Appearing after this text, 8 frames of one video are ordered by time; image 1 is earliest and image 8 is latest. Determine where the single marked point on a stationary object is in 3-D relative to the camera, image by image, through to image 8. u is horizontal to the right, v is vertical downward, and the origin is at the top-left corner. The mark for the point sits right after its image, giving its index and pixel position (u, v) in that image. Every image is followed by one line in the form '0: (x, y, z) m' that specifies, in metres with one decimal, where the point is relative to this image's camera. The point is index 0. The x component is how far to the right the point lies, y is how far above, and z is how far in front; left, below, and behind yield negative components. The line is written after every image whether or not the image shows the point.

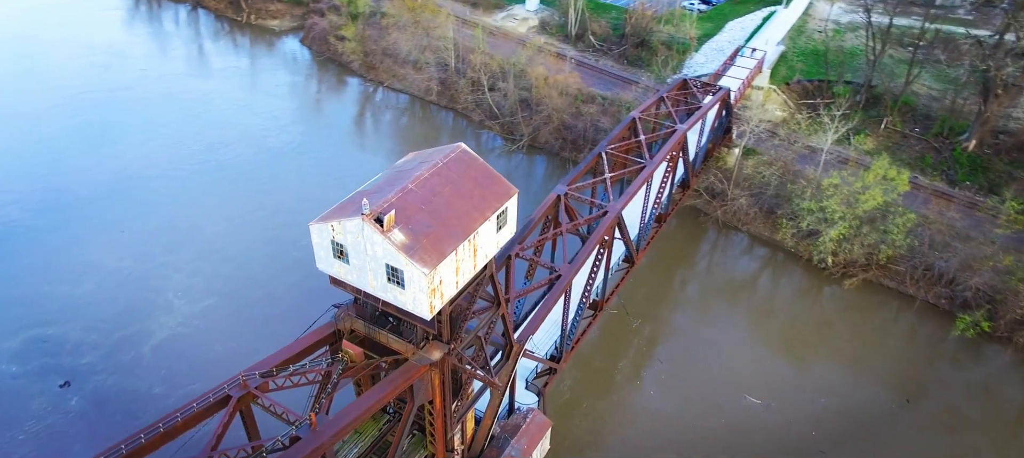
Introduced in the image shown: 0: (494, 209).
0: (-0.6, +0.5, +19.6) m
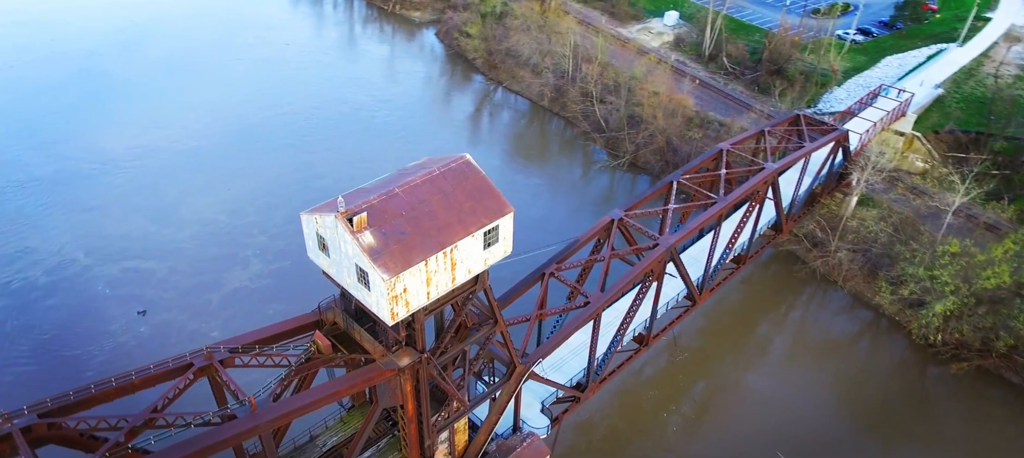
0: (-0.9, +0.1, +19.2) m
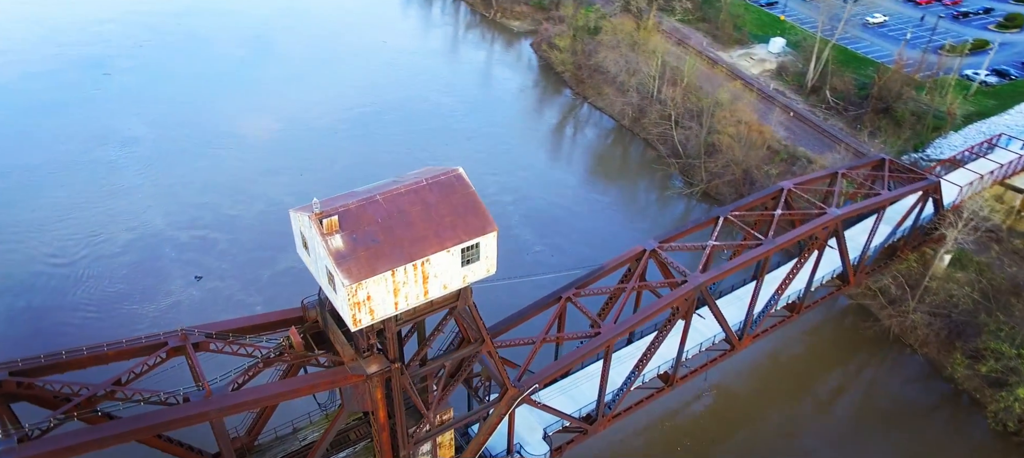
0: (-1.4, -0.3, +18.8) m
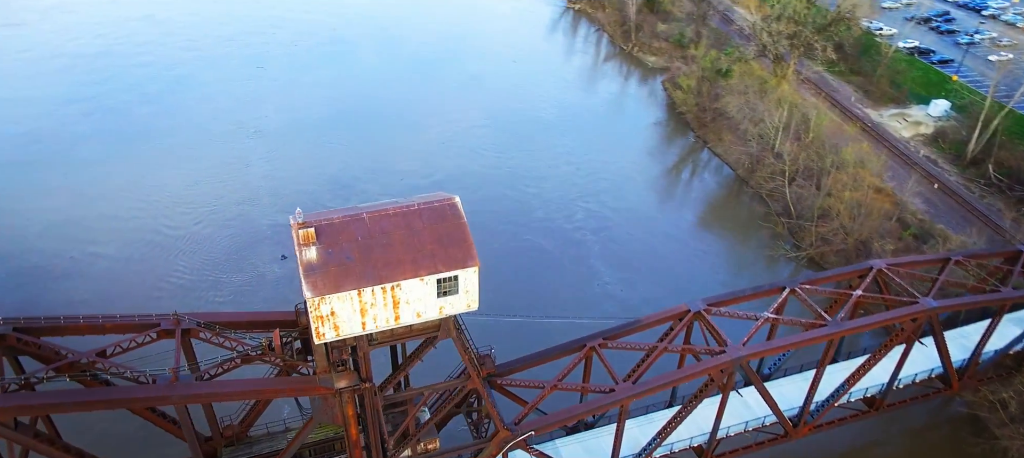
0: (-1.9, -1.0, +18.4) m
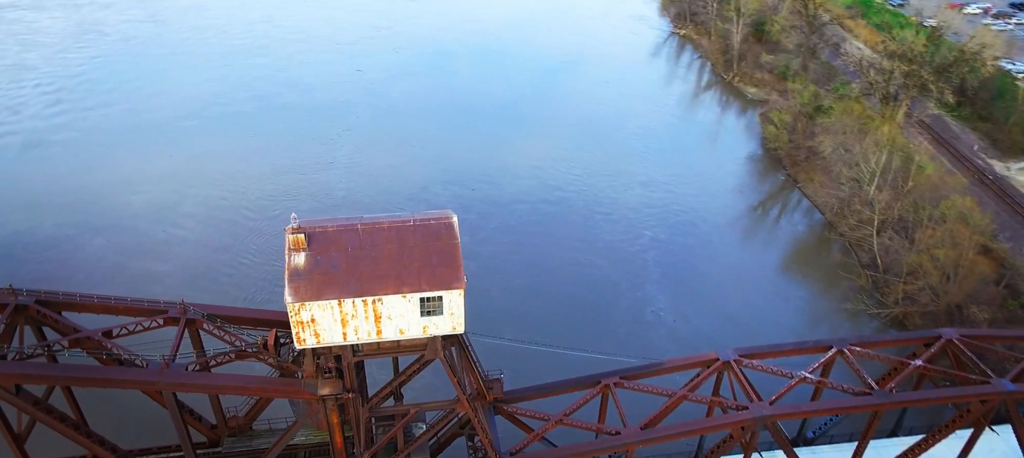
0: (-2.3, -1.4, +18.2) m
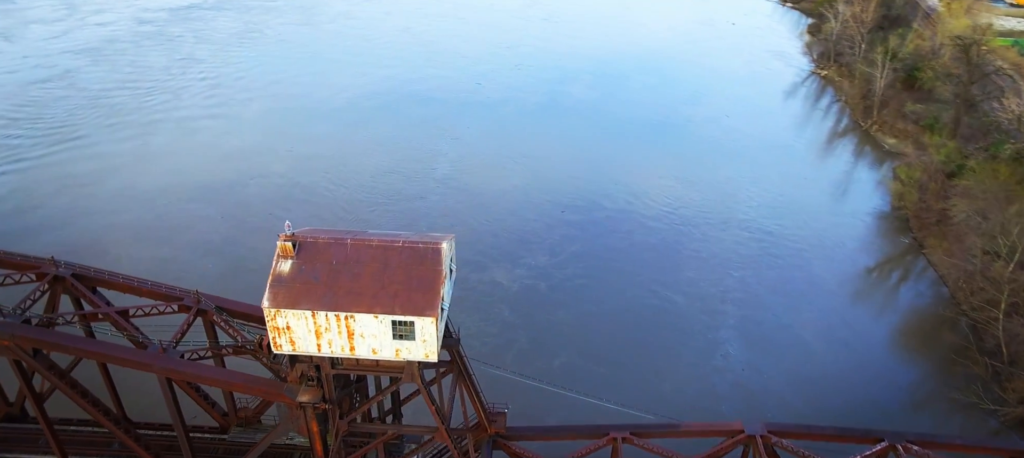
0: (-3.0, -1.9, +17.9) m
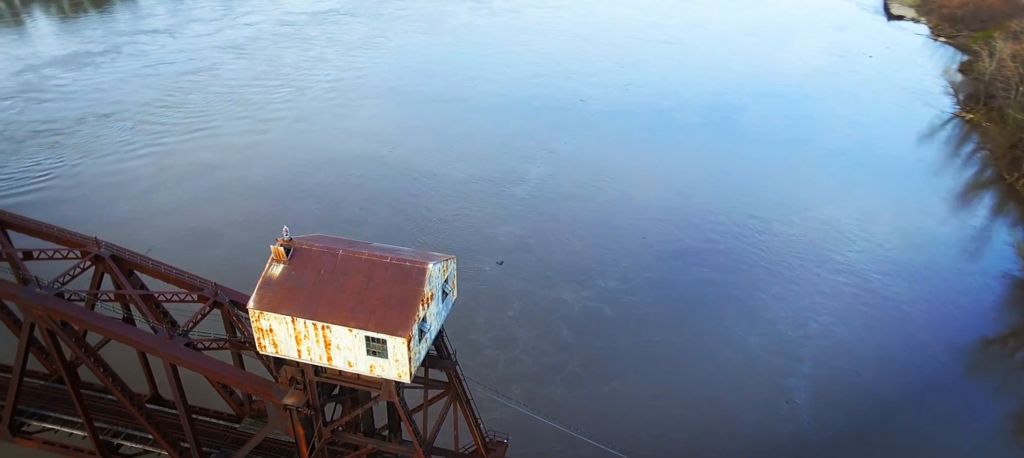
0: (-3.6, -2.3, +17.7) m
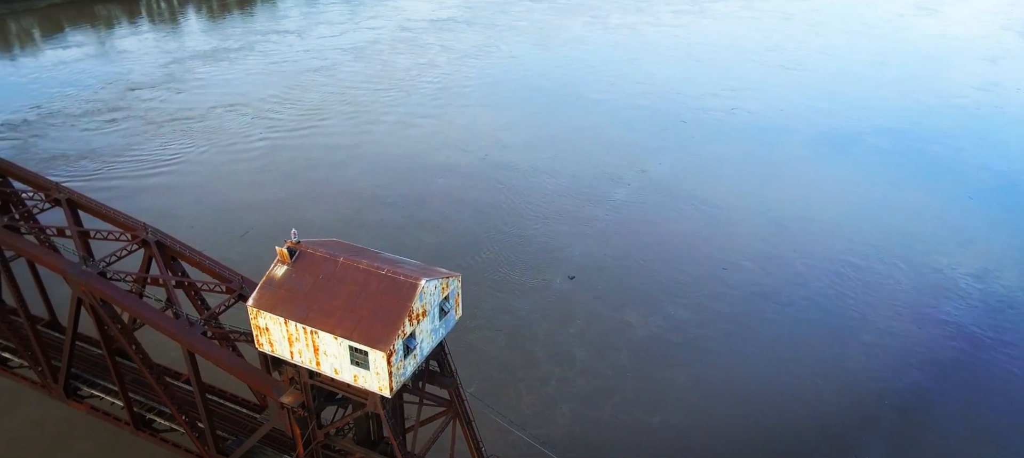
0: (-4.0, -2.5, +17.6) m
